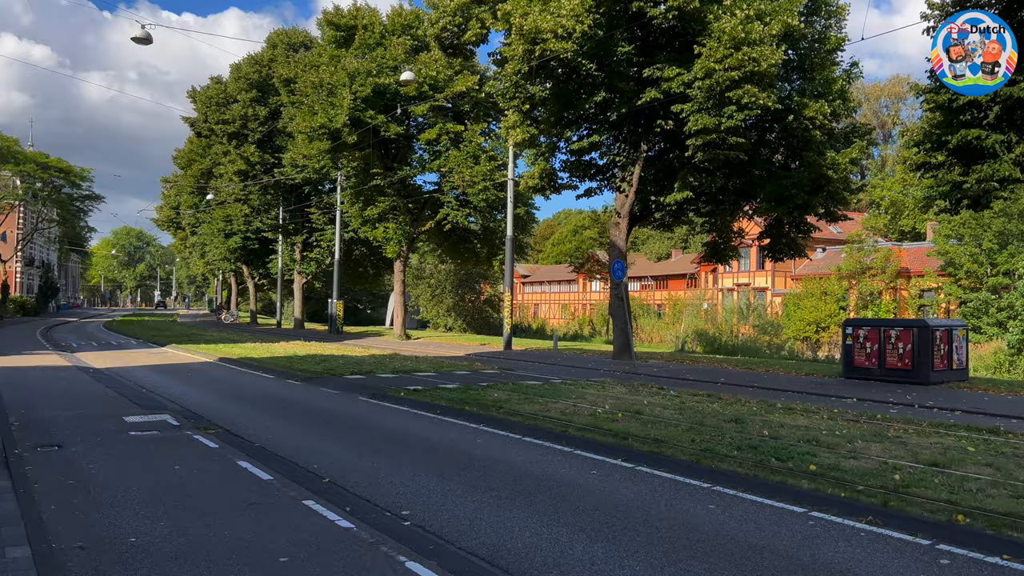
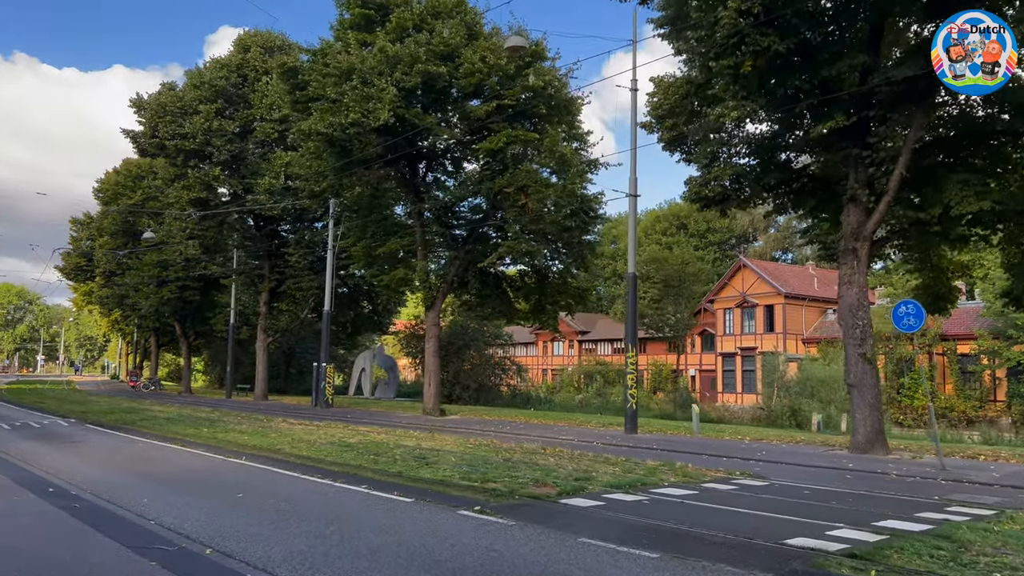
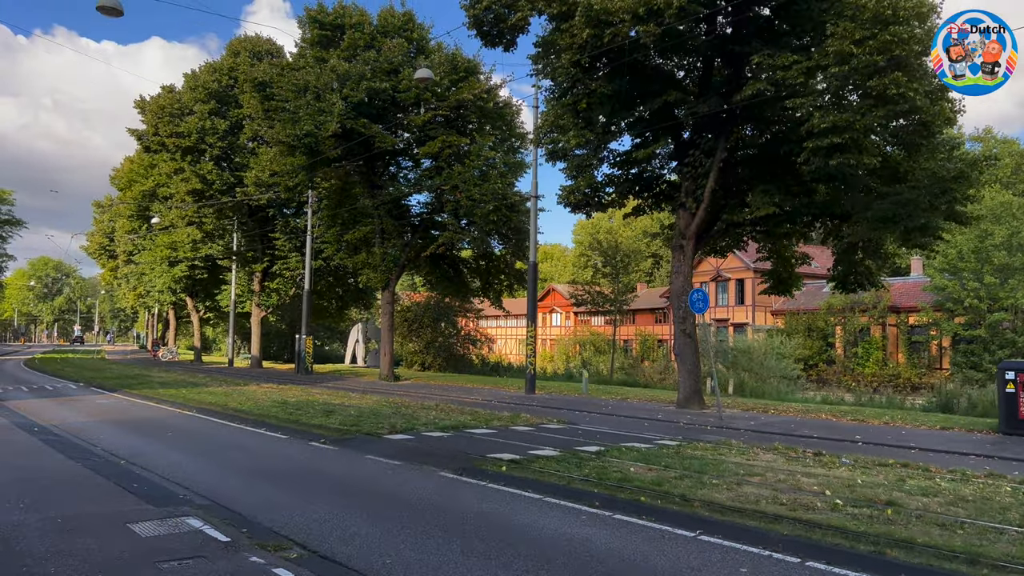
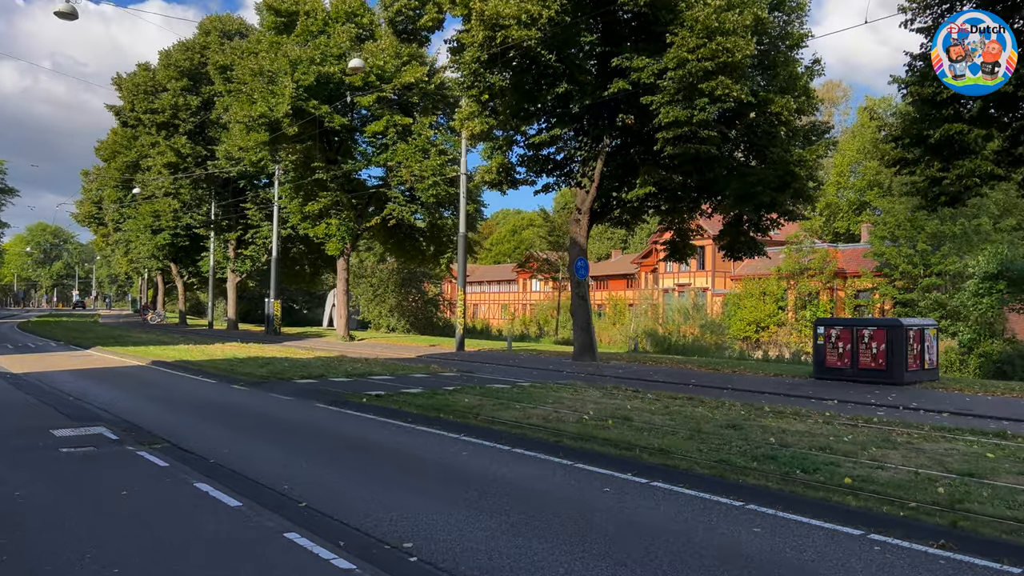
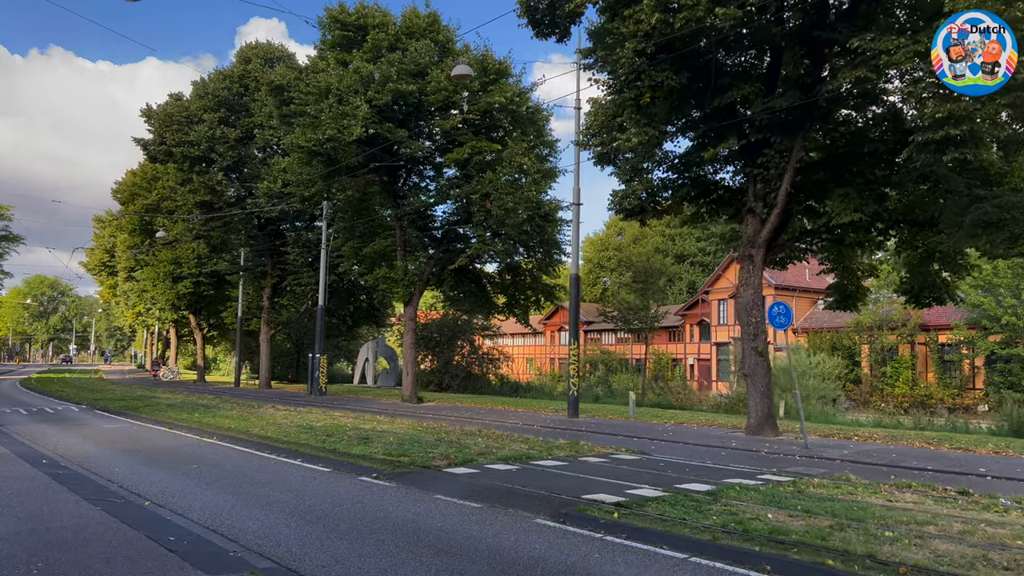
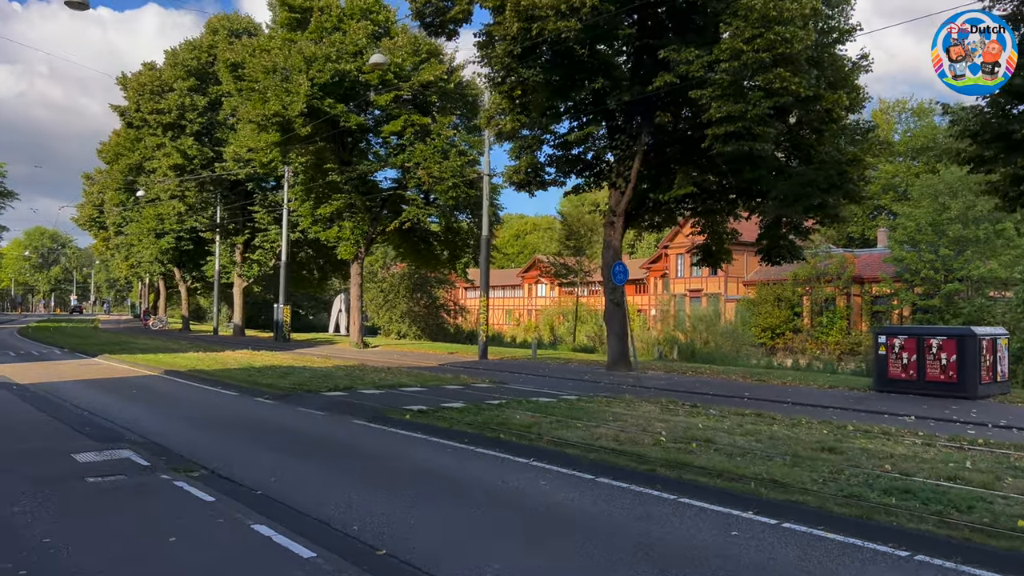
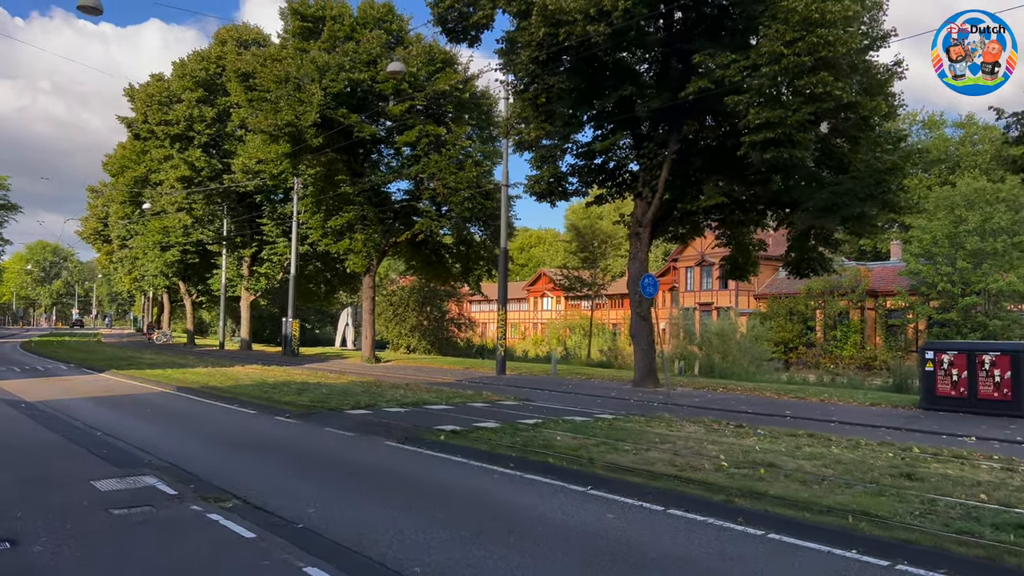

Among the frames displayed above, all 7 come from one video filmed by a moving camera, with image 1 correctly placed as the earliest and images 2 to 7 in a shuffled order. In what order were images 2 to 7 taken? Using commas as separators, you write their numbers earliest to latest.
4, 6, 7, 3, 5, 2
